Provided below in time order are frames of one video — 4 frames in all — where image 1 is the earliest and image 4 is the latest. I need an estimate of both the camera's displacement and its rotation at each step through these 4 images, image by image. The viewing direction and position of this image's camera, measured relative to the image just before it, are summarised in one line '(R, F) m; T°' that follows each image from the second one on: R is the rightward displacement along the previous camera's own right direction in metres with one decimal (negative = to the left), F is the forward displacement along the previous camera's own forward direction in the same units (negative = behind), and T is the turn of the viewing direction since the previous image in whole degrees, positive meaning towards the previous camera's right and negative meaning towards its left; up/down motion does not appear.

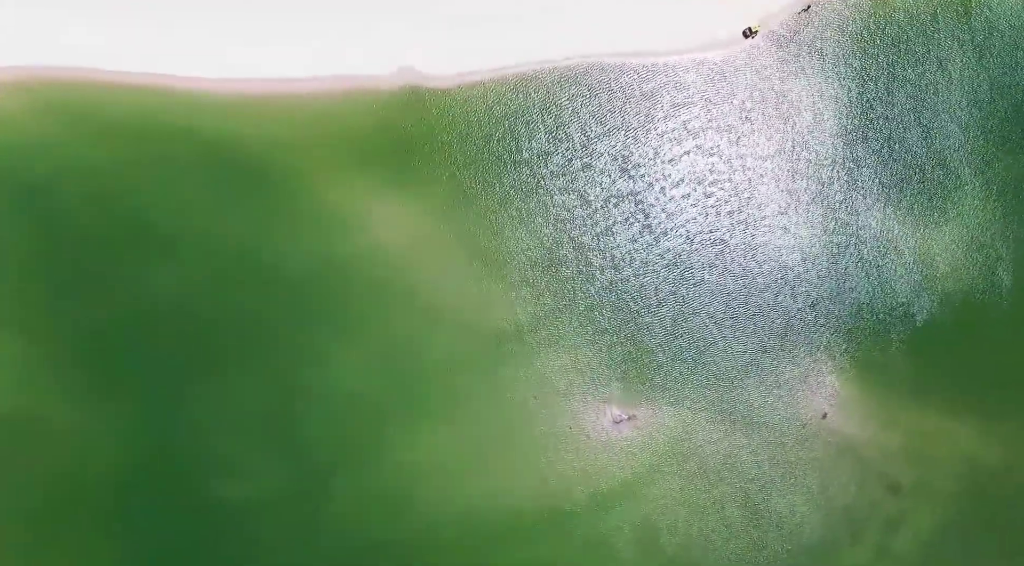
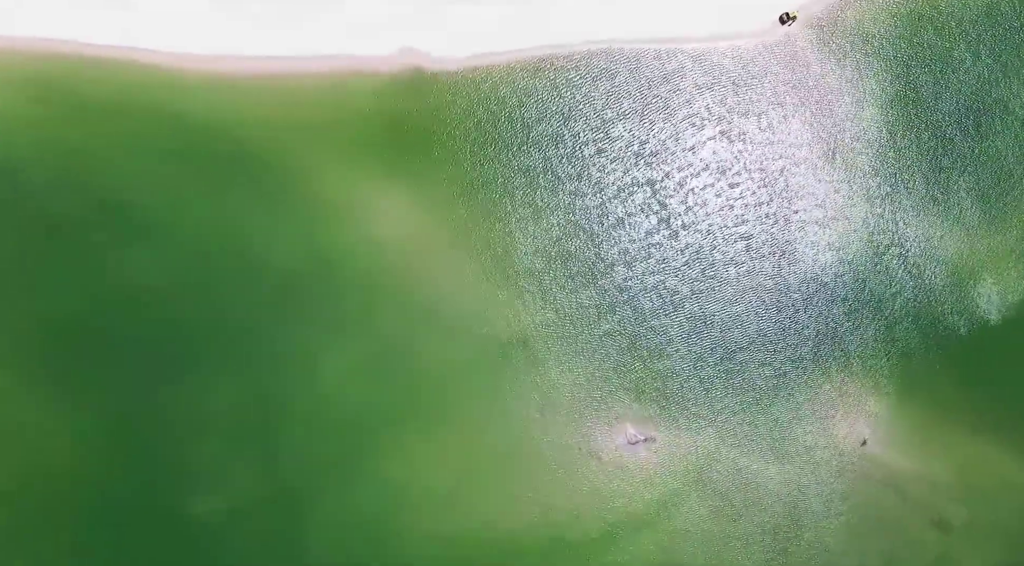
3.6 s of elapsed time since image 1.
(+0.6, +3.8) m; -1°
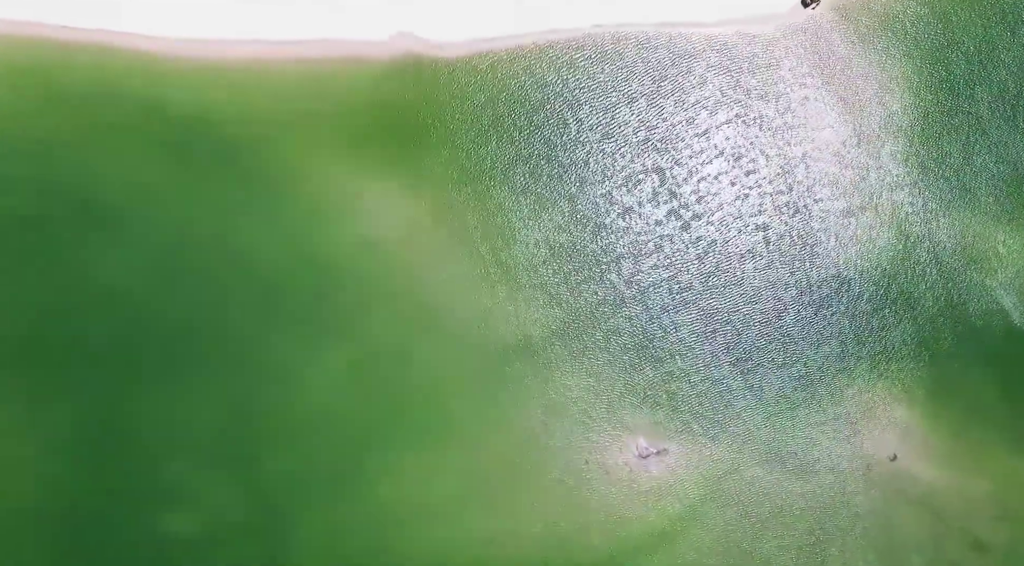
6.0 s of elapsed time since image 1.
(+0.5, +2.8) m; -1°
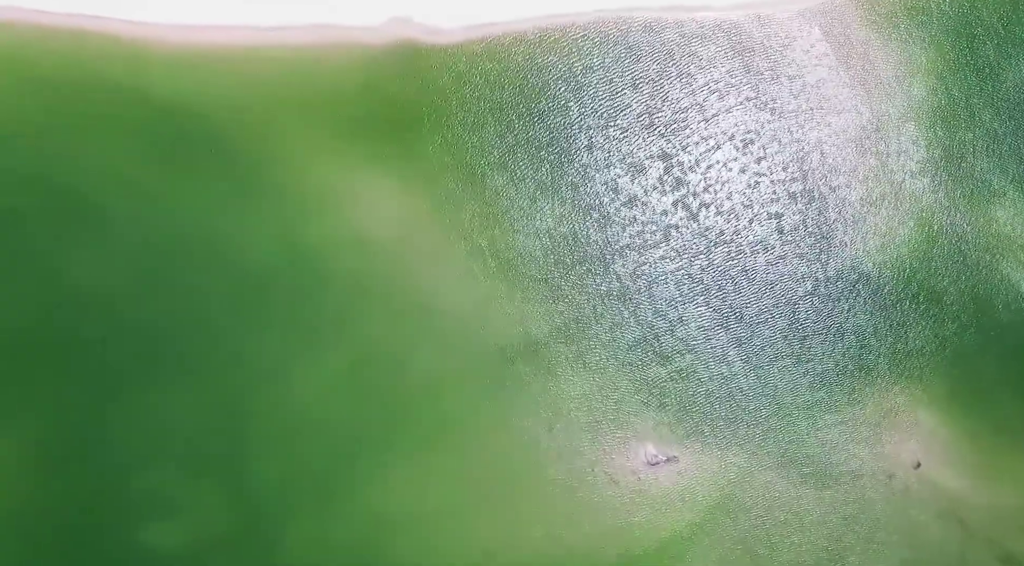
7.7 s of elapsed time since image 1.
(+0.6, +1.9) m; -1°
